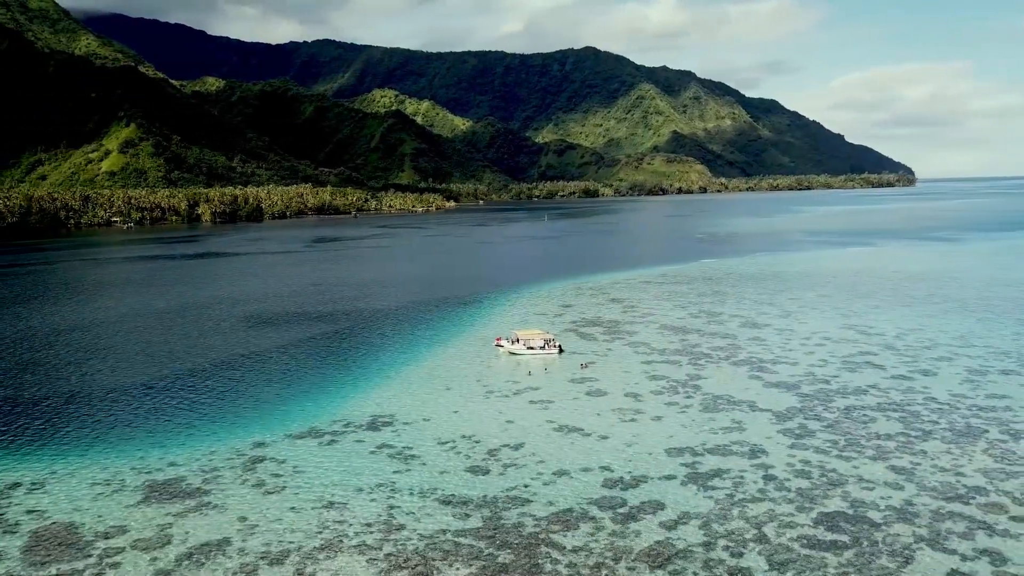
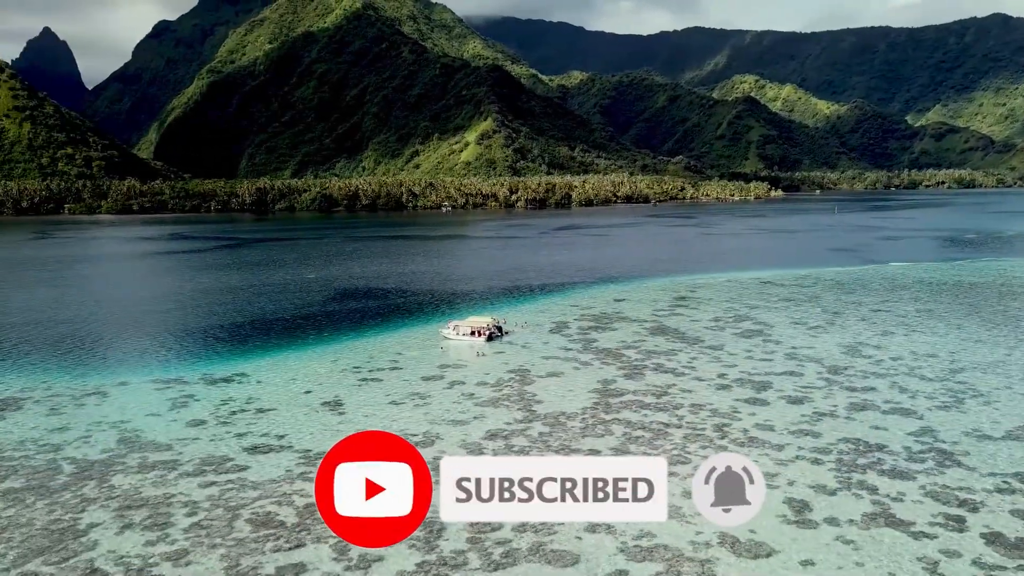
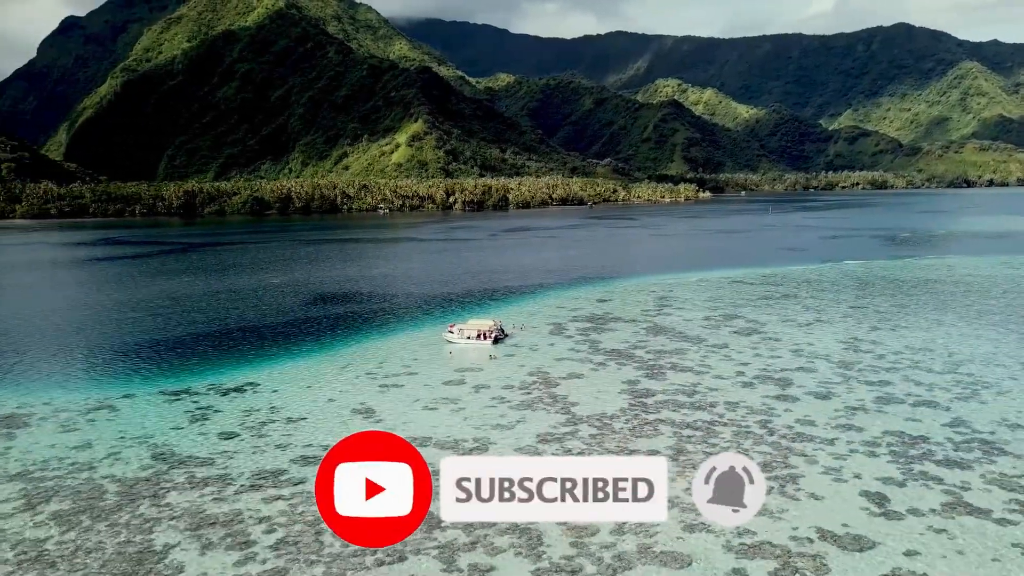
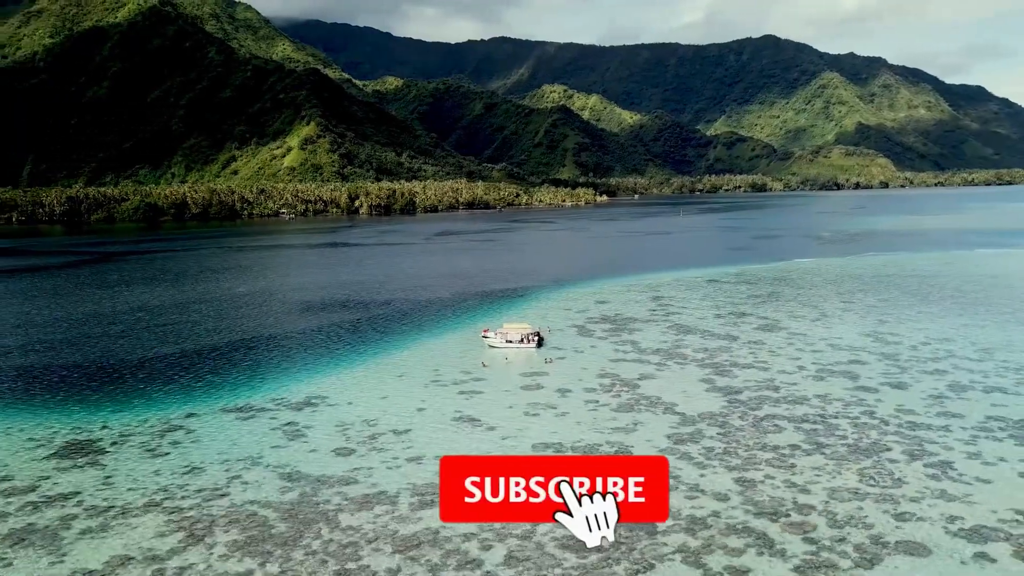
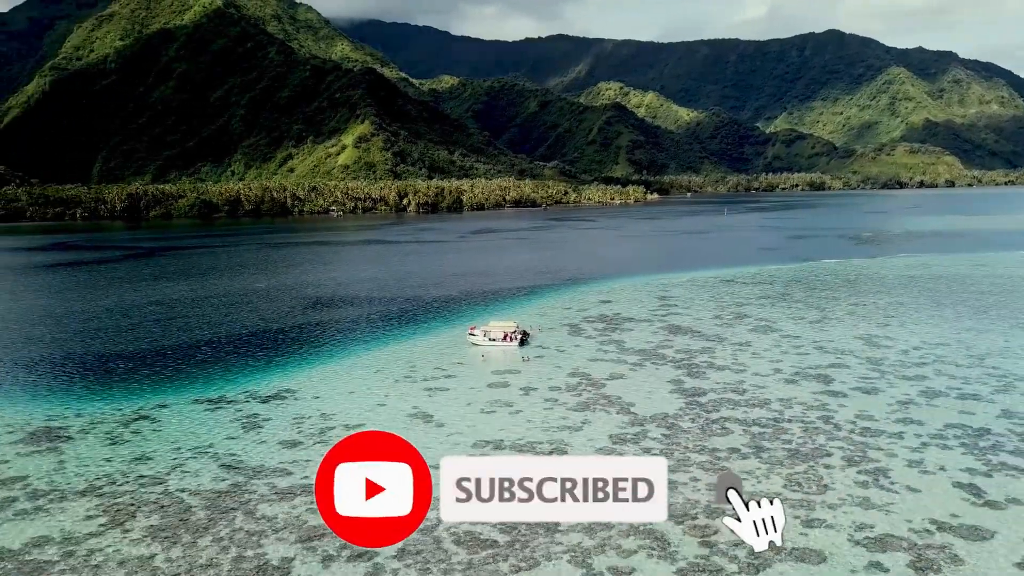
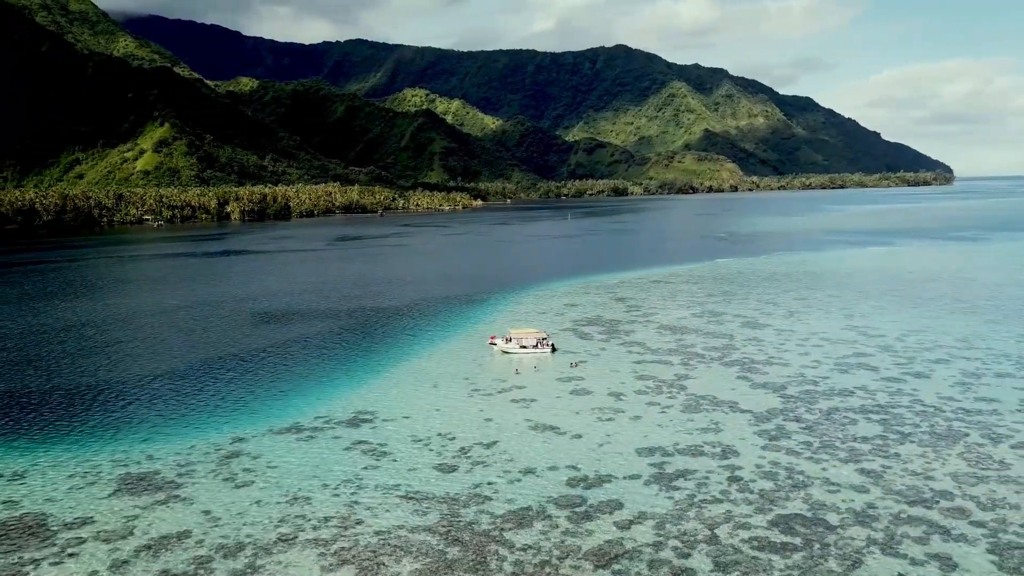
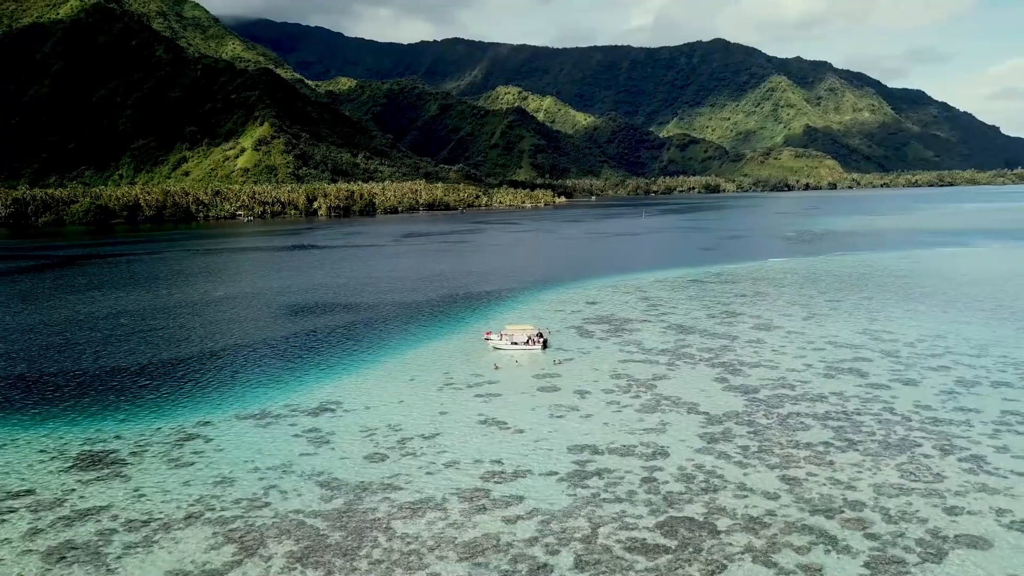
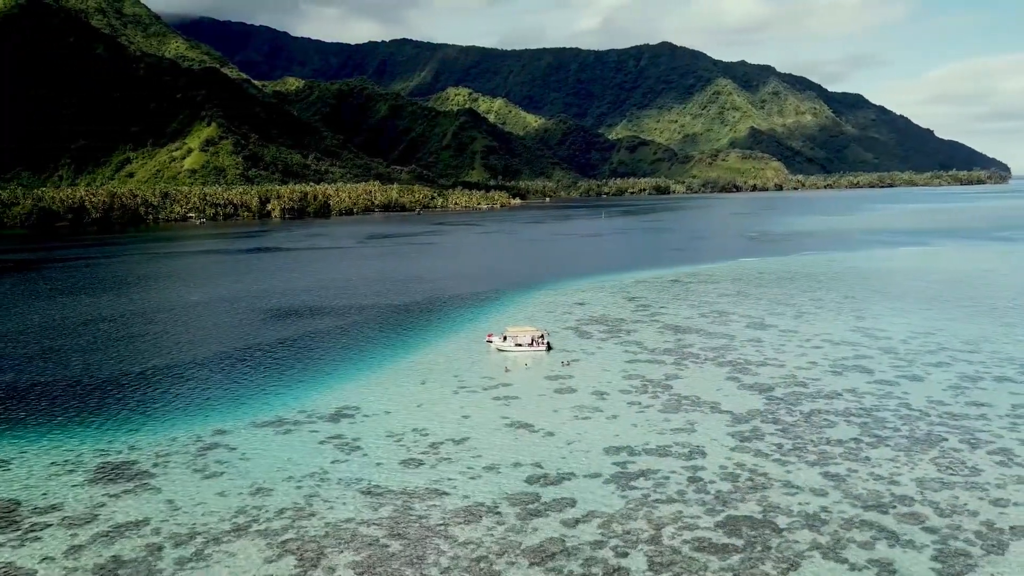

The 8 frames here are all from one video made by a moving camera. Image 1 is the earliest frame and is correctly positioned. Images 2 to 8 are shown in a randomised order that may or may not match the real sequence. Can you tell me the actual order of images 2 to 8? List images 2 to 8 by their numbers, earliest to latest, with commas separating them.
6, 8, 7, 4, 5, 3, 2
